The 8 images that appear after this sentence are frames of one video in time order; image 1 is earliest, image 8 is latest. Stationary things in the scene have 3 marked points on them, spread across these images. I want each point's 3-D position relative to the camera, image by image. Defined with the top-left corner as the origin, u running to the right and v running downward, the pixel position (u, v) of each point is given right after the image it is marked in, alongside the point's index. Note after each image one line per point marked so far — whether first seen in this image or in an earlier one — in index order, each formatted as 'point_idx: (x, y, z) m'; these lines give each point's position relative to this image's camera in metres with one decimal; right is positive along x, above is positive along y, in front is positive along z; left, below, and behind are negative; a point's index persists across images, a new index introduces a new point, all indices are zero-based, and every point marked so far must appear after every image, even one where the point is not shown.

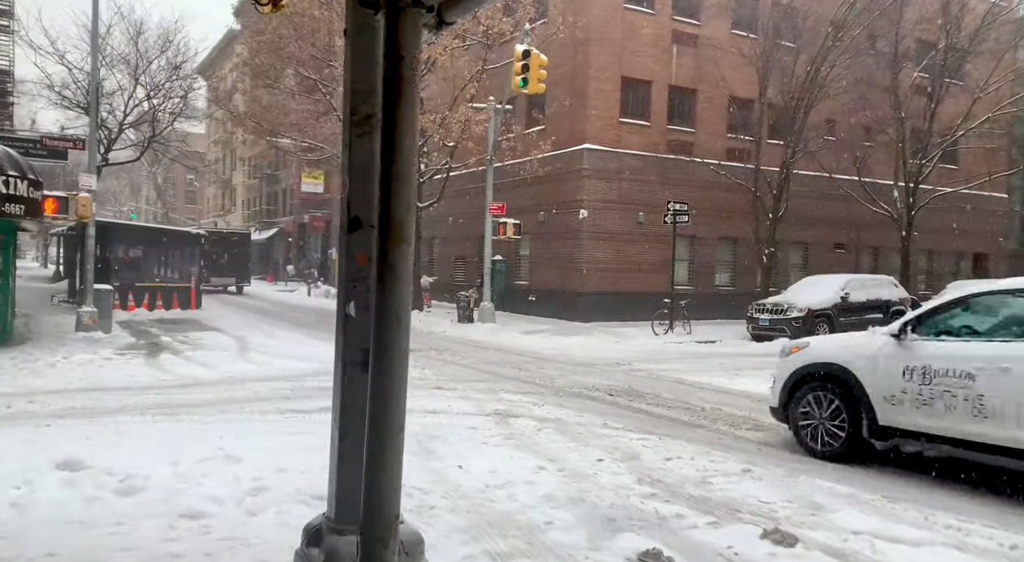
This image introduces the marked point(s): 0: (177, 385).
0: (-4.3, -1.3, +10.1) m
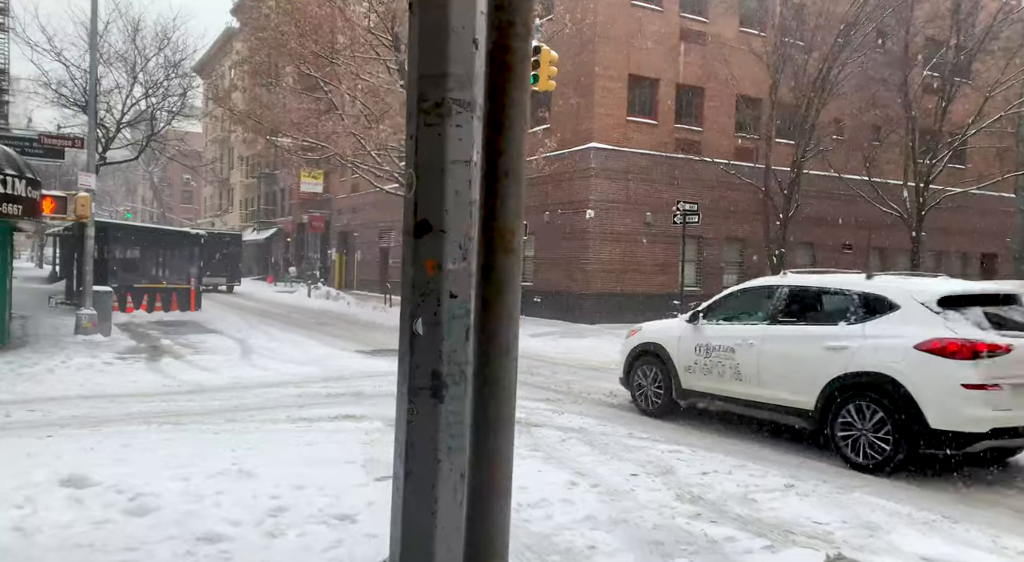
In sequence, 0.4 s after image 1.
0: (-4.1, -1.4, +9.8) m
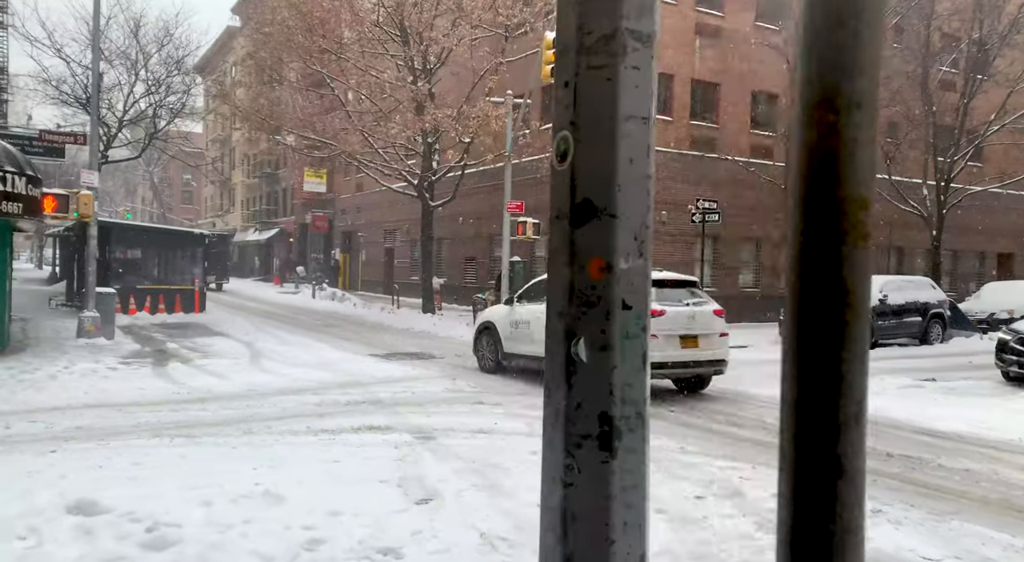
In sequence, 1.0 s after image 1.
0: (-3.8, -1.4, +9.3) m
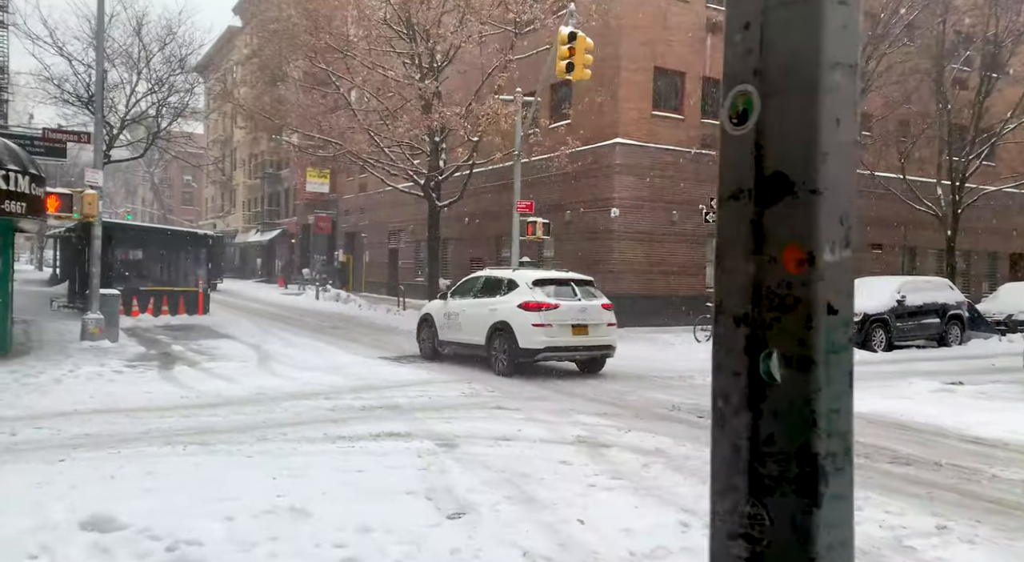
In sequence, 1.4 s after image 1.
0: (-3.5, -1.4, +9.0) m
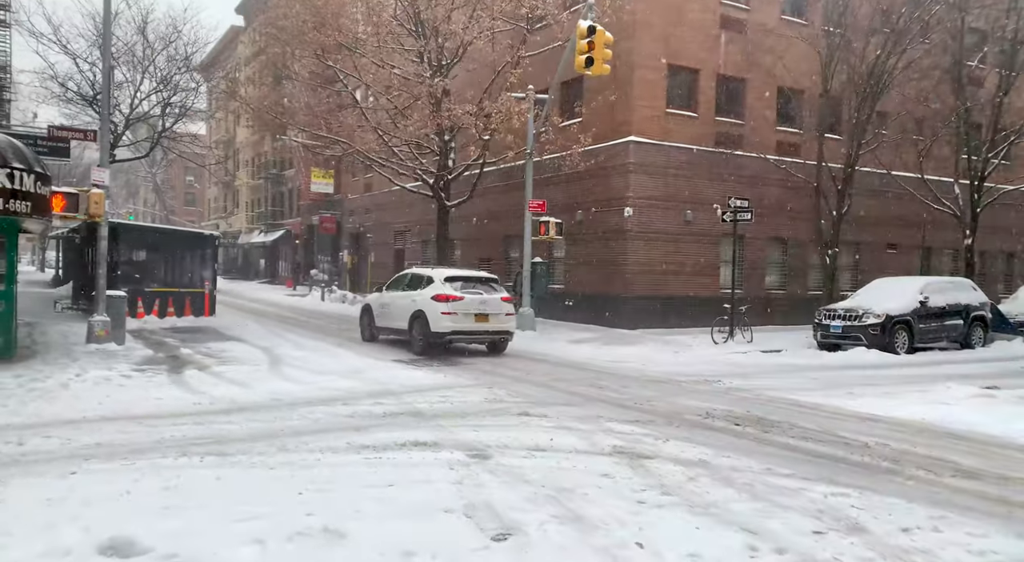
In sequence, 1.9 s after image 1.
0: (-3.2, -1.4, +8.6) m
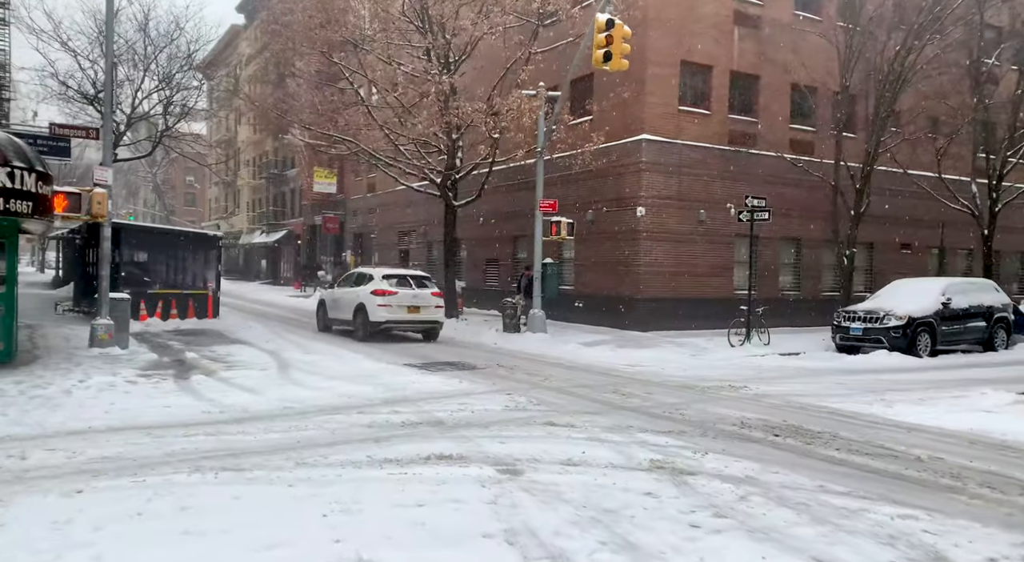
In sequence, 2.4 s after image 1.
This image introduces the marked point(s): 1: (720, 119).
0: (-3.0, -1.5, +8.3) m
1: (+5.2, +4.1, +19.9) m
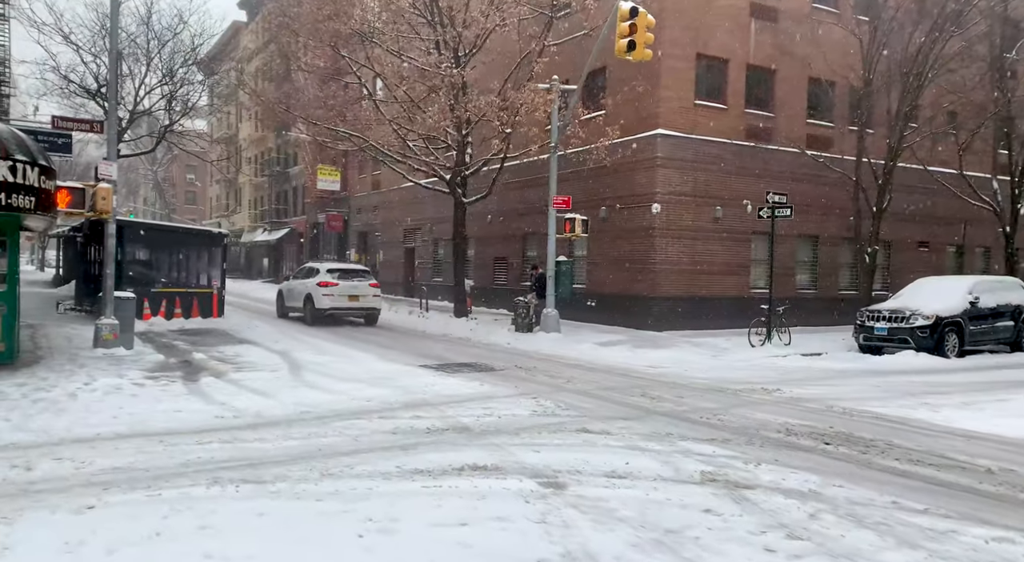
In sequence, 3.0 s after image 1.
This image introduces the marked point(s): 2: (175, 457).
0: (-2.7, -1.5, +7.8) m
1: (+5.5, +4.1, +19.4) m
2: (-2.8, -1.5, +6.6) m
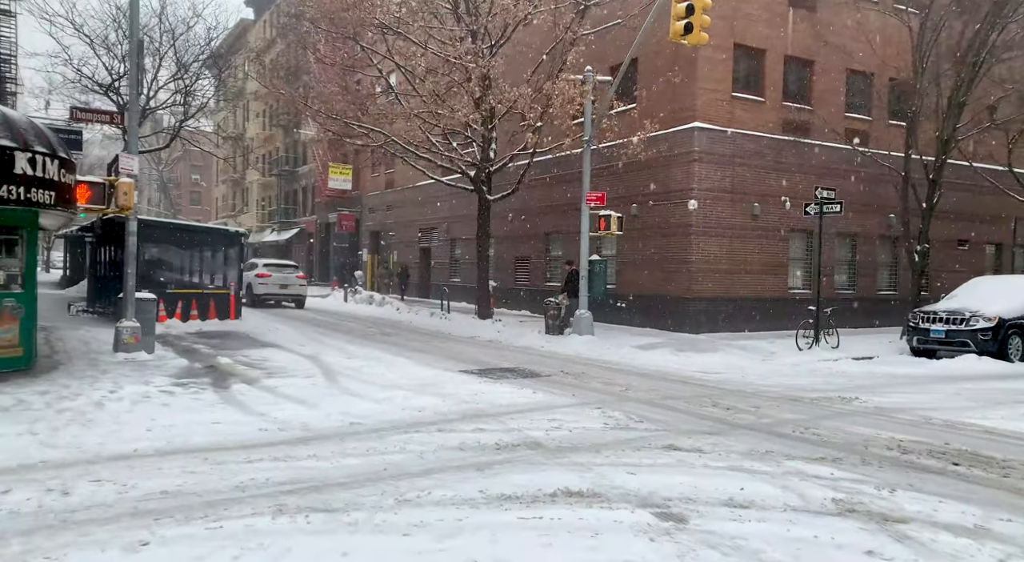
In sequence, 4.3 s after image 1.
0: (-2.0, -1.5, +7.1) m
1: (+6.2, +4.1, +18.7) m
2: (-2.1, -1.5, +5.9) m
